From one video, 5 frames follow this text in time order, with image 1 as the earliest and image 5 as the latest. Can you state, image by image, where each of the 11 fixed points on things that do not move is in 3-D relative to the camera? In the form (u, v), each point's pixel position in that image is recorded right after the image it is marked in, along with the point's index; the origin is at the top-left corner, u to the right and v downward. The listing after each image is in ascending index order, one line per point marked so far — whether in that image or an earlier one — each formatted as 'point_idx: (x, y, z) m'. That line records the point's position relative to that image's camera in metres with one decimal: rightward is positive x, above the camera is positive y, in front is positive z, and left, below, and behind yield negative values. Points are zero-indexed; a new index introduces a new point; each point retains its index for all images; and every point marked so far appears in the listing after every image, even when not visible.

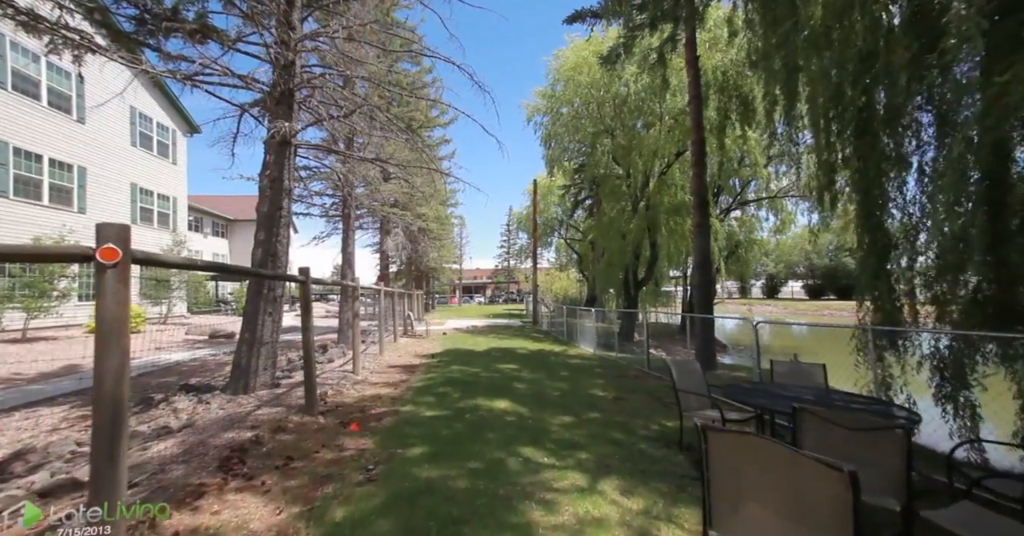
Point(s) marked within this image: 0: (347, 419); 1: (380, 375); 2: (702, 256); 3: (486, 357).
0: (-1.7, -1.5, +4.0) m
1: (-2.1, -1.7, +6.5) m
2: (+3.5, +0.2, +7.3) m
3: (-0.6, -2.0, +8.7) m
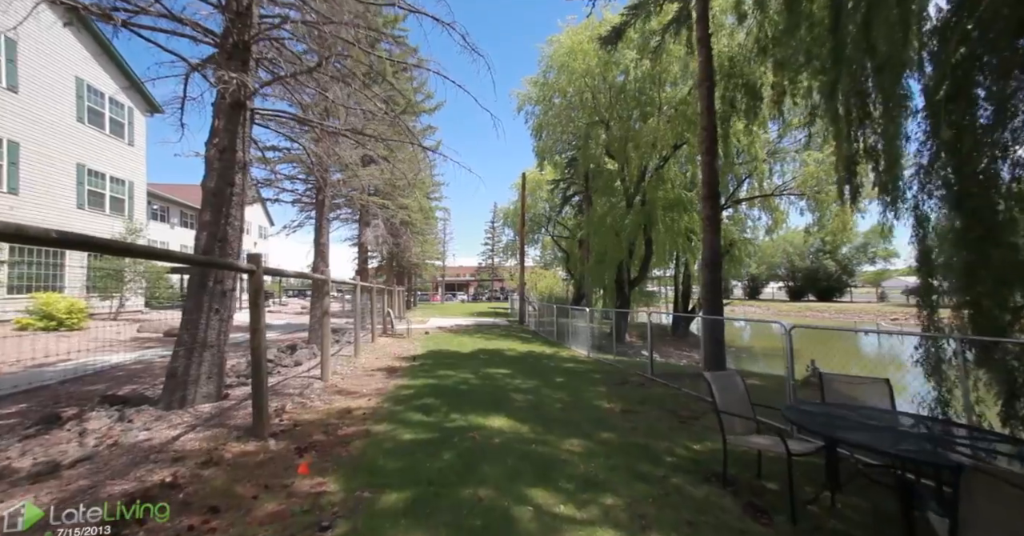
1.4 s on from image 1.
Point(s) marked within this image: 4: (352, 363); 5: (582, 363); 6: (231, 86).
0: (-1.7, -1.4, +3.2) m
1: (-2.3, -1.6, +5.7) m
2: (+3.3, +0.2, +6.7) m
3: (-0.8, -1.9, +7.9) m
4: (-2.9, -1.7, +7.2) m
5: (+1.6, -2.1, +8.9) m
6: (-2.7, +1.8, +3.9) m
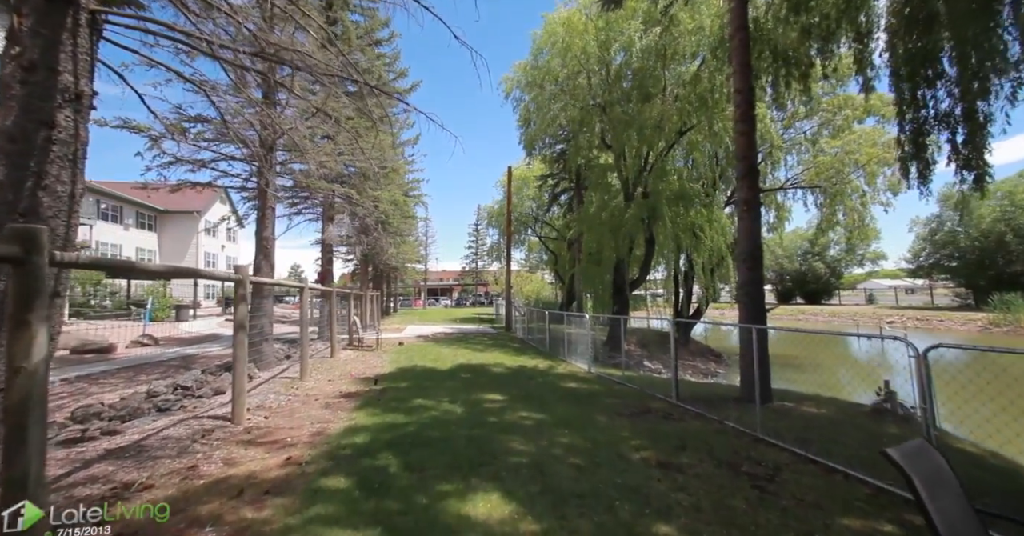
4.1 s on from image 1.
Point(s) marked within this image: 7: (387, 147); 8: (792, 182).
0: (-1.7, -1.3, +1.6) m
1: (-2.4, -1.6, +4.1) m
2: (+3.2, +0.2, +5.4) m
3: (-1.0, -1.8, +6.4) m
4: (-3.1, -1.7, +5.6) m
5: (+1.4, -2.1, +7.5) m
6: (-2.8, +1.8, +2.3) m
7: (-3.7, +3.5, +11.7) m
8: (+8.8, +2.7, +12.5) m
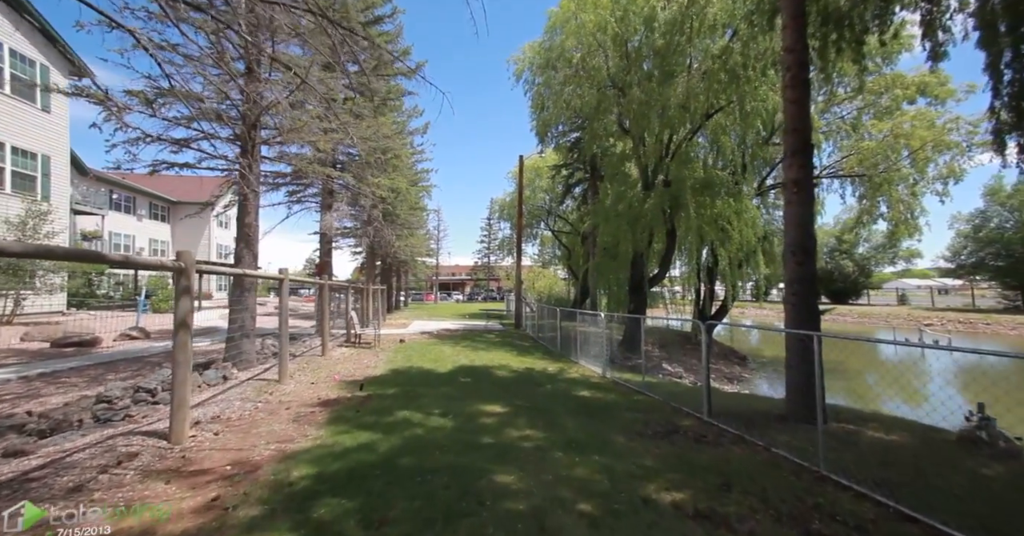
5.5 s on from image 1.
0: (-1.8, -1.3, +0.9) m
1: (-2.4, -1.5, +3.4) m
2: (+3.2, +0.3, +4.5) m
3: (-0.9, -1.7, +5.6) m
4: (-3.0, -1.6, +4.9) m
5: (+1.5, -2.0, +6.7) m
6: (-2.8, +1.9, +1.6) m
7: (-3.4, +3.8, +11.0) m
8: (+9.1, +2.8, +11.4) m
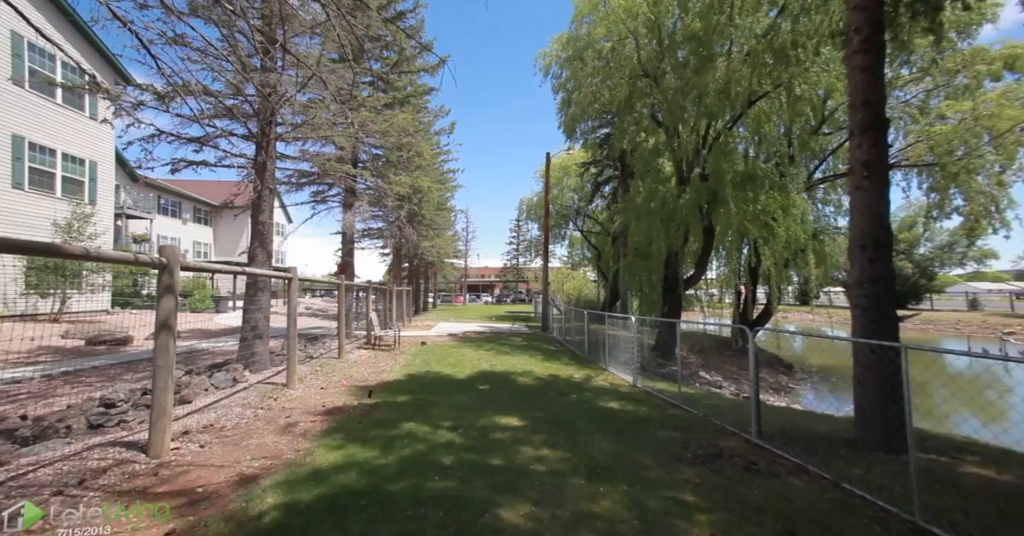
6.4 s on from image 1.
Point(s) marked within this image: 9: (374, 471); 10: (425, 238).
0: (-1.9, -1.2, +0.6) m
1: (-2.3, -1.4, +3.1) m
2: (+3.4, +0.3, +3.8) m
3: (-0.6, -1.7, +5.2) m
4: (-2.8, -1.6, +4.7) m
5: (+1.8, -2.0, +6.1) m
6: (-2.9, +2.0, +1.3) m
7: (-2.7, +3.7, +10.8) m
8: (+9.7, +2.8, +10.2) m
9: (-1.0, -1.5, +2.9) m
10: (-3.7, +1.3, +16.9) m
